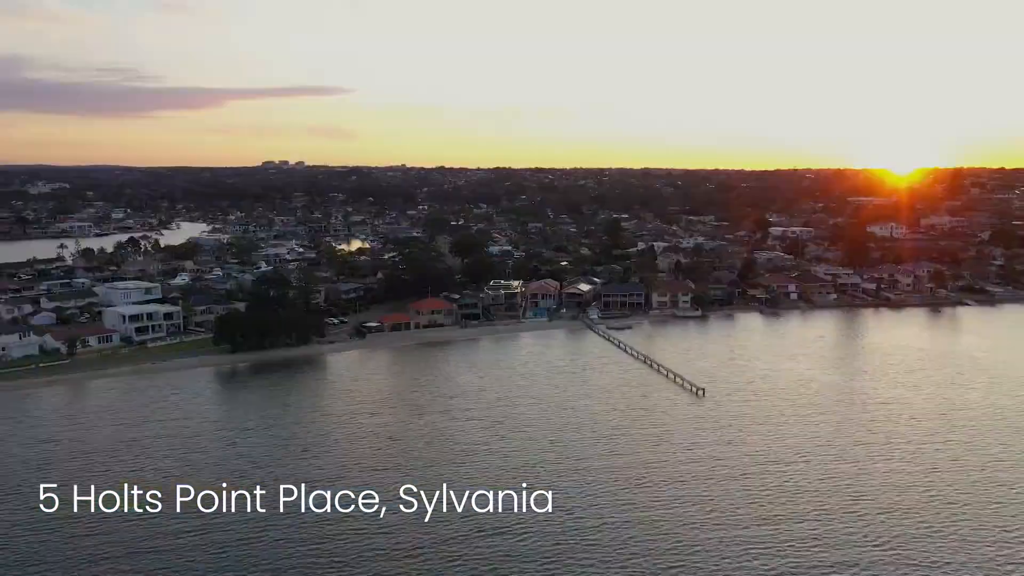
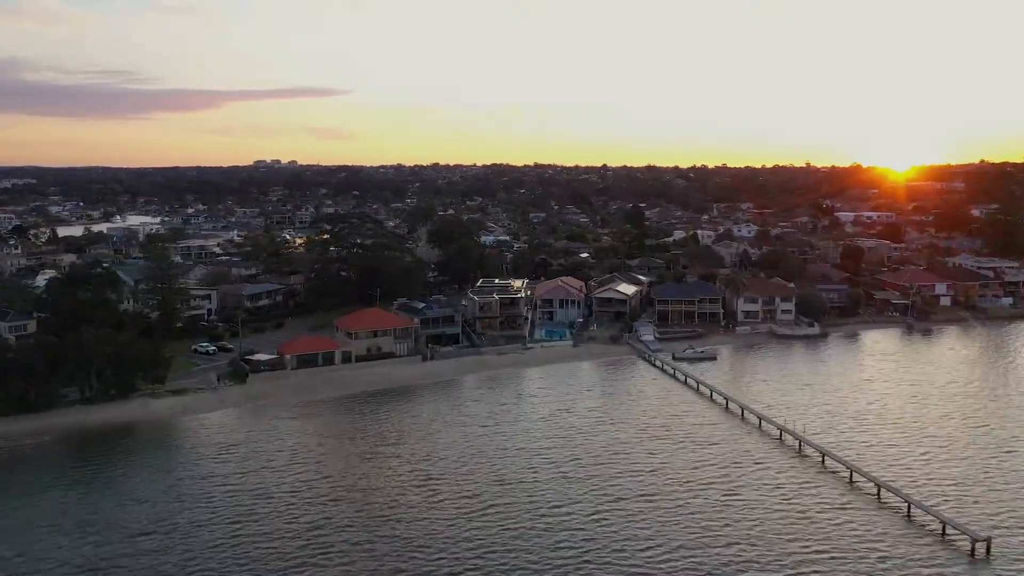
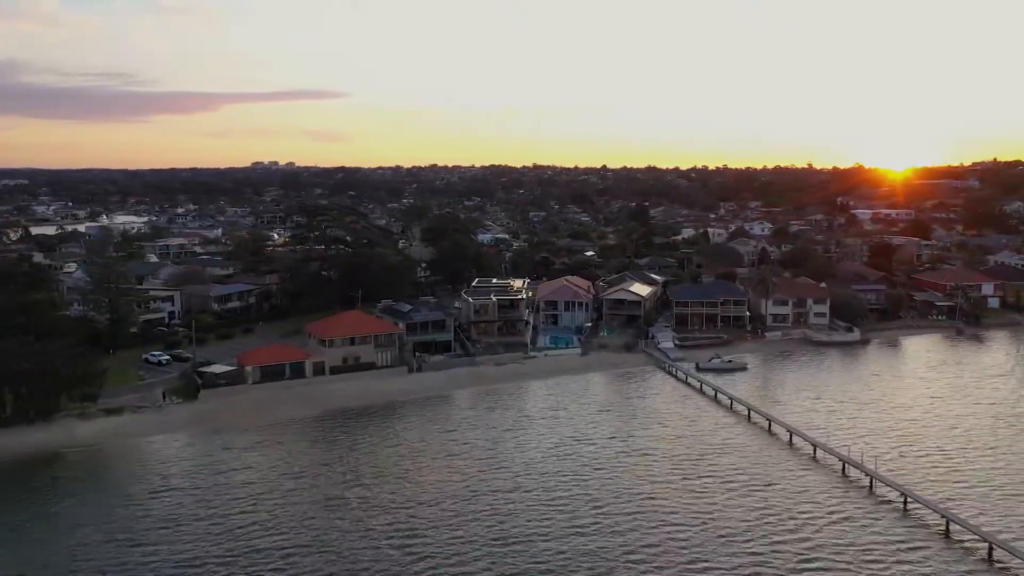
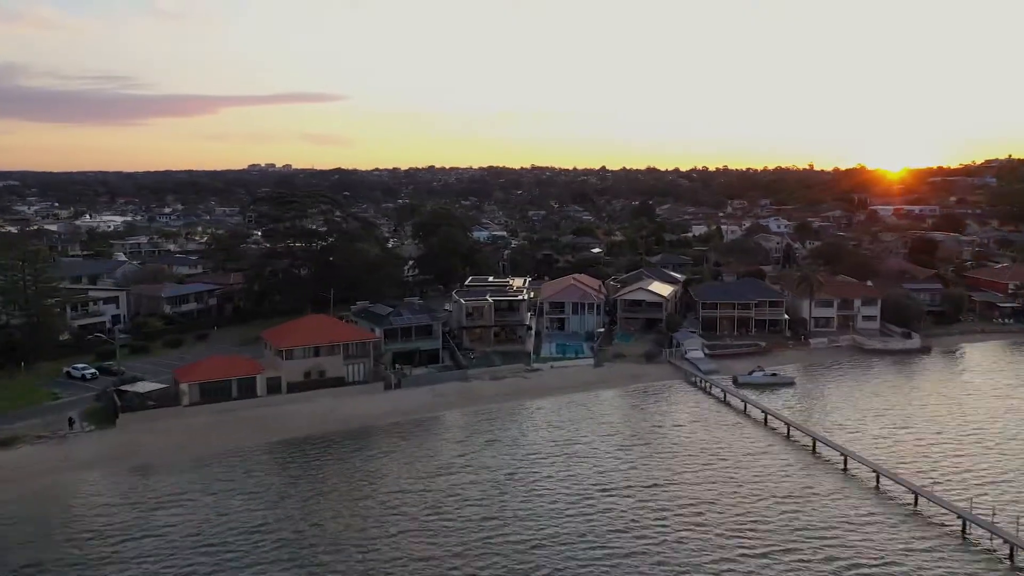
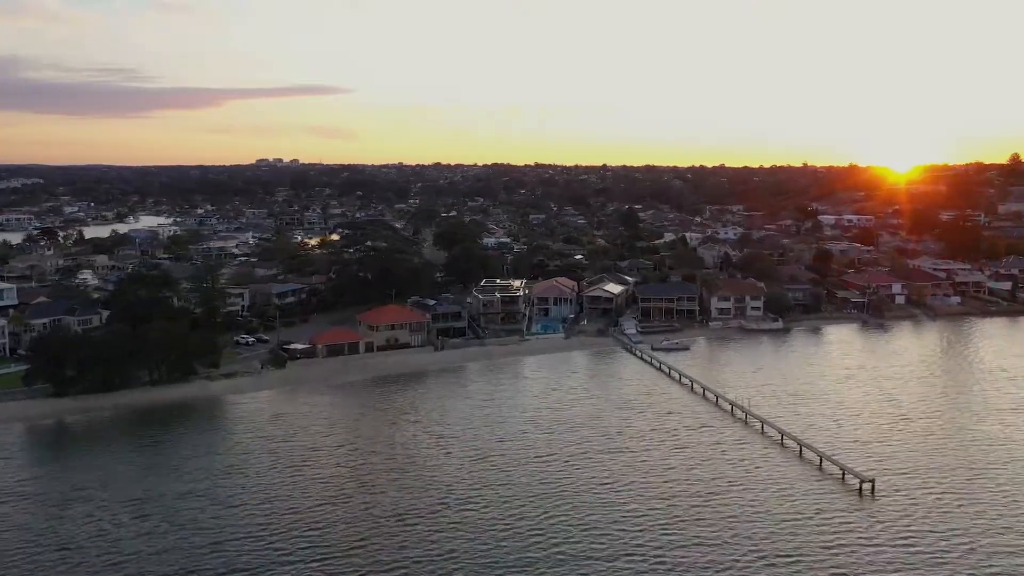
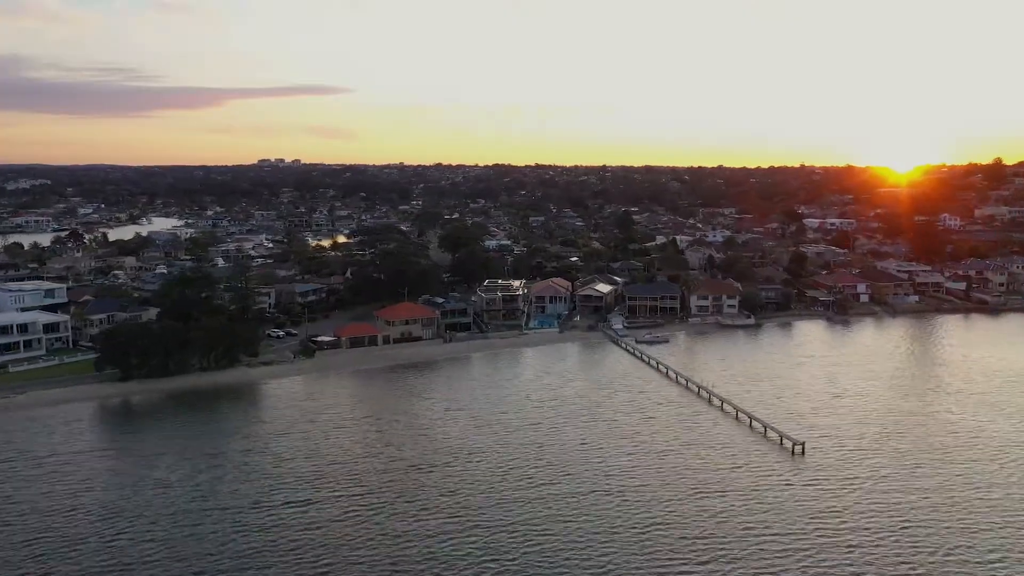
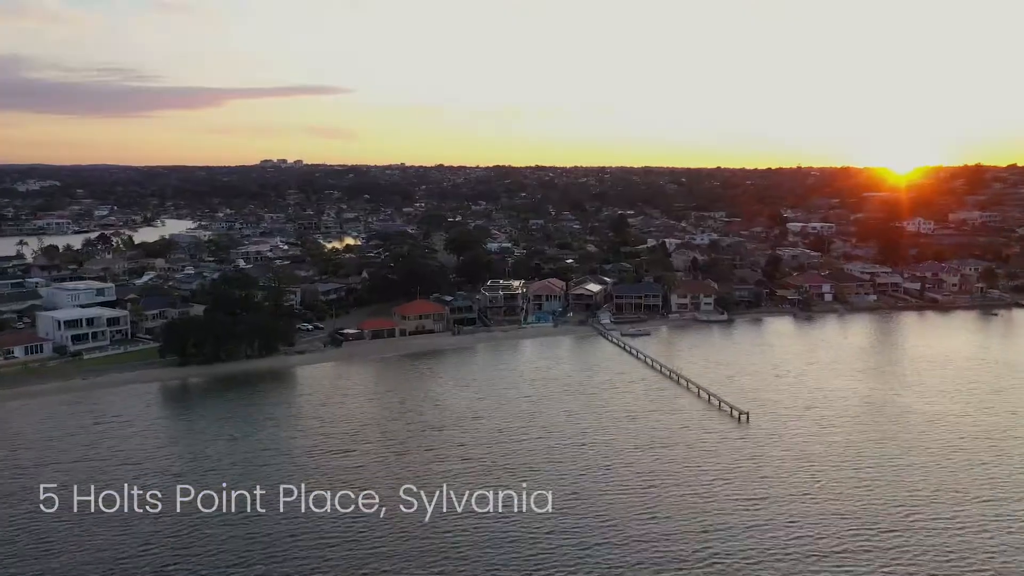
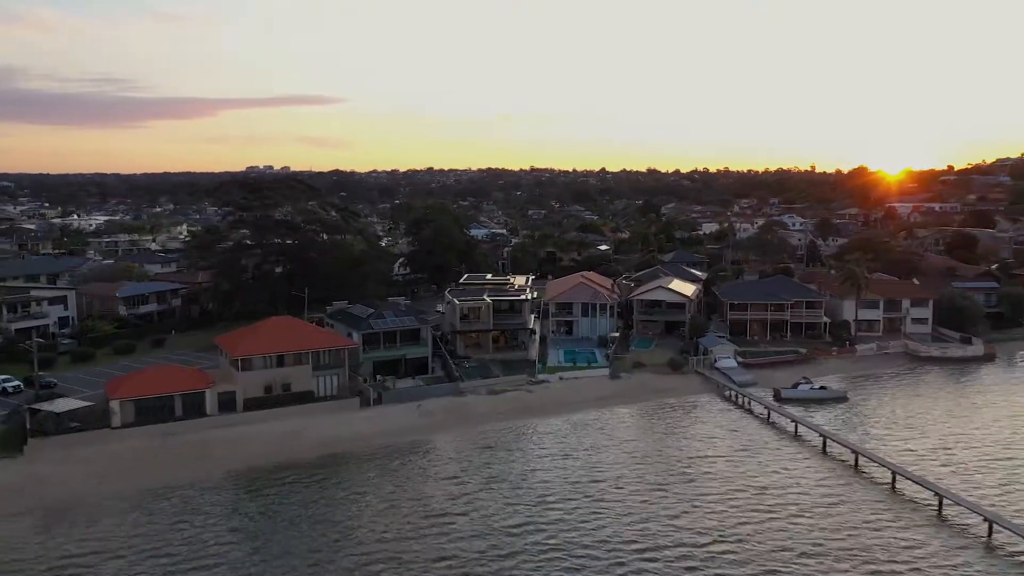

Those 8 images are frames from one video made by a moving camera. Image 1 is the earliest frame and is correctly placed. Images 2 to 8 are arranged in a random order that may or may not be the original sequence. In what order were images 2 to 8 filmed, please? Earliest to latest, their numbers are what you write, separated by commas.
7, 6, 5, 2, 3, 4, 8
